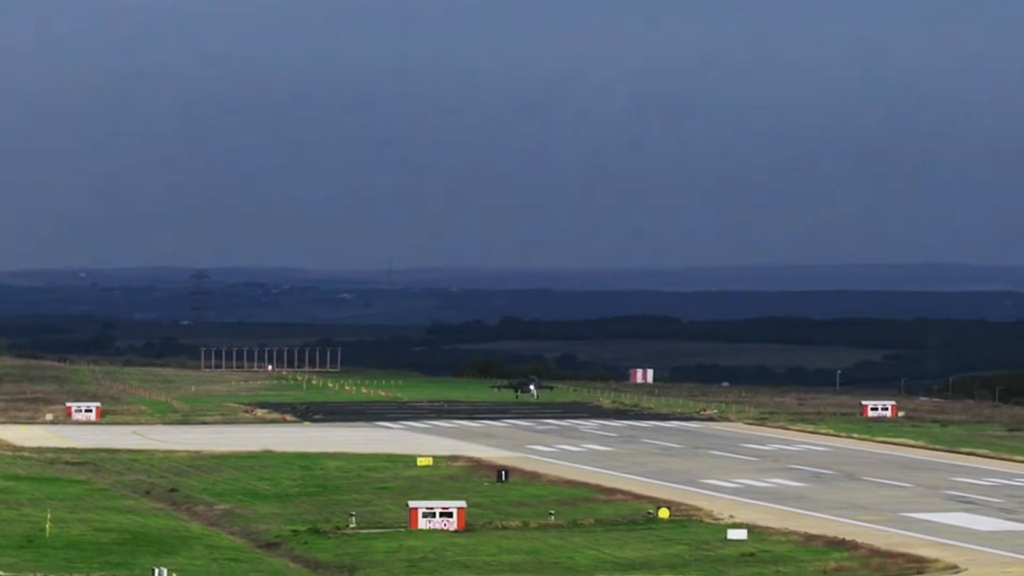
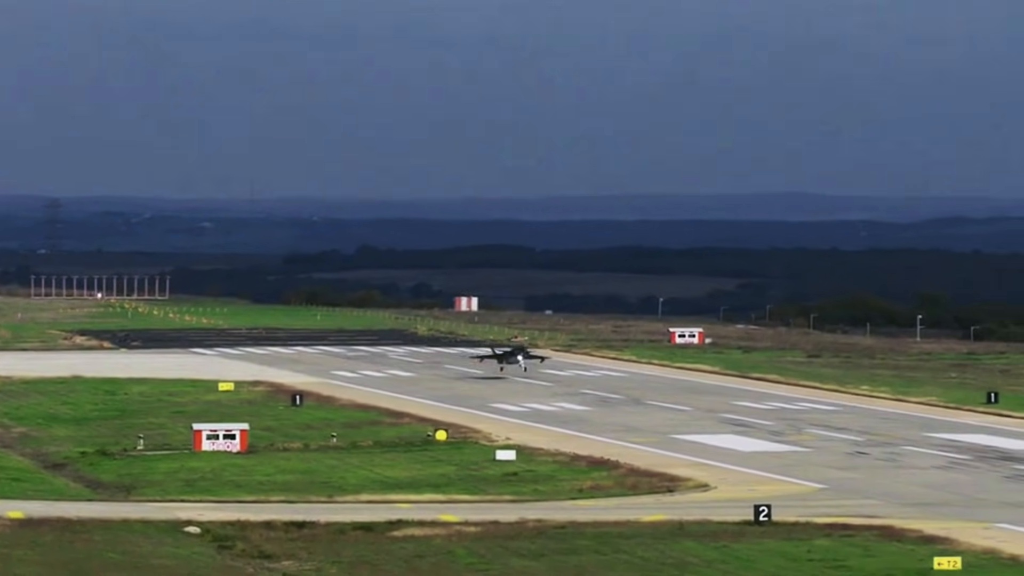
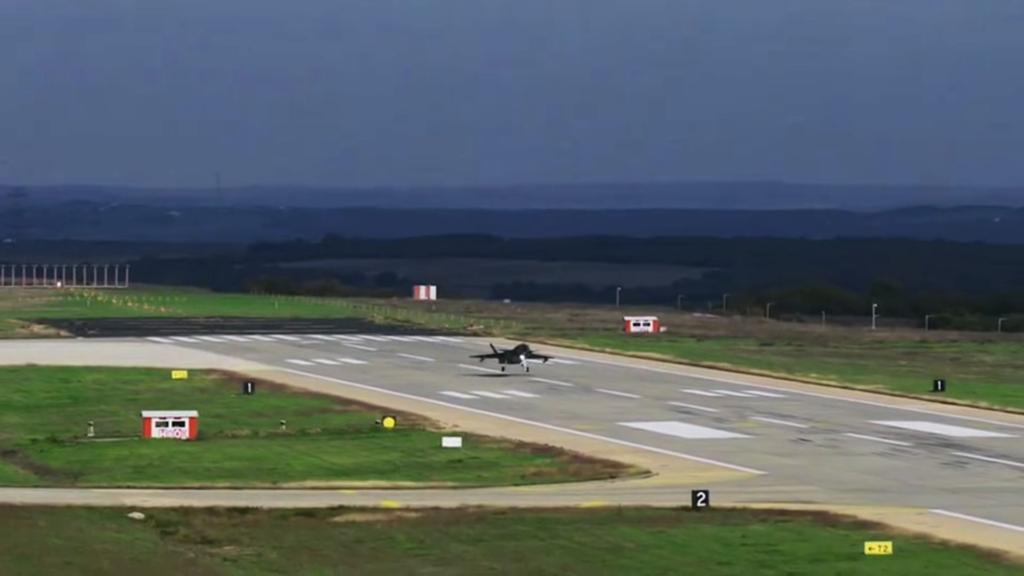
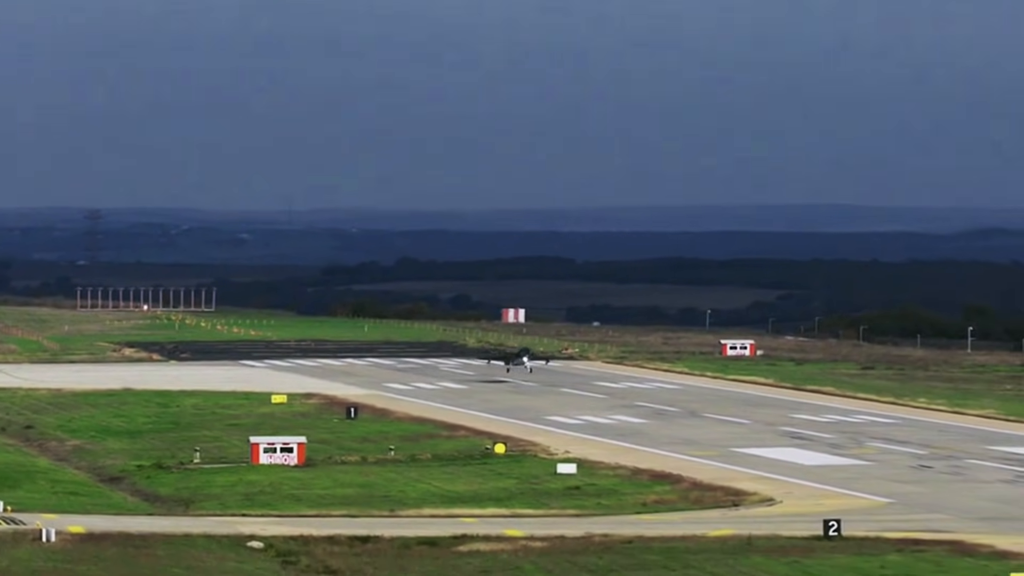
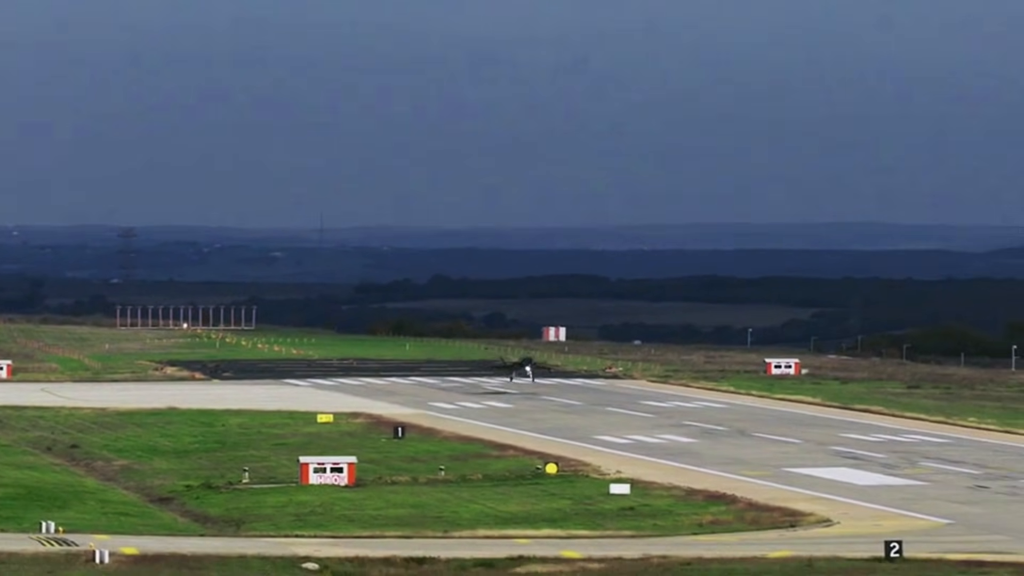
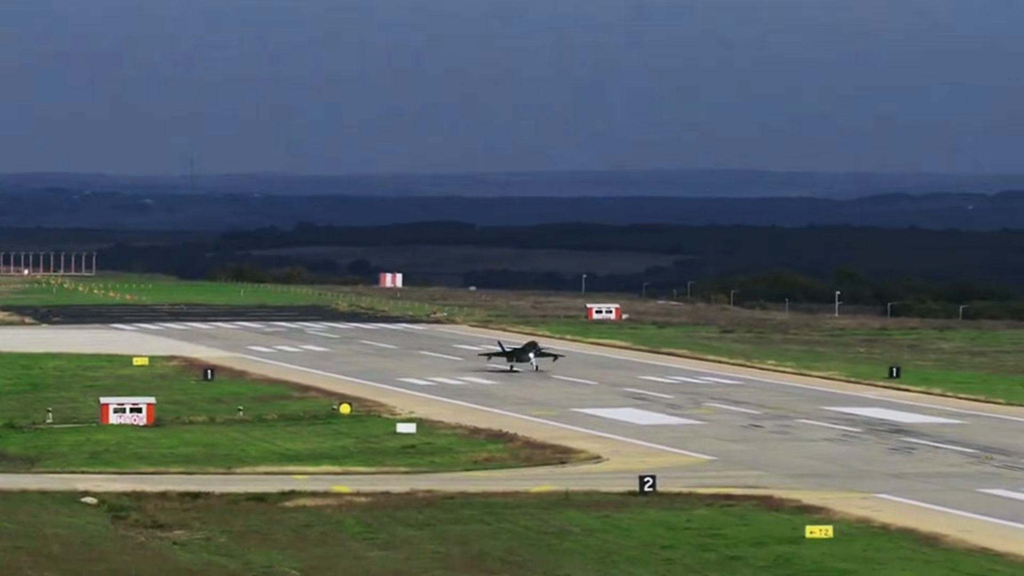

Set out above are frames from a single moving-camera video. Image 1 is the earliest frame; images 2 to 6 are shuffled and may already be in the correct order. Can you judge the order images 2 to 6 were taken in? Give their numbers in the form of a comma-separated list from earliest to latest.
5, 4, 2, 3, 6
